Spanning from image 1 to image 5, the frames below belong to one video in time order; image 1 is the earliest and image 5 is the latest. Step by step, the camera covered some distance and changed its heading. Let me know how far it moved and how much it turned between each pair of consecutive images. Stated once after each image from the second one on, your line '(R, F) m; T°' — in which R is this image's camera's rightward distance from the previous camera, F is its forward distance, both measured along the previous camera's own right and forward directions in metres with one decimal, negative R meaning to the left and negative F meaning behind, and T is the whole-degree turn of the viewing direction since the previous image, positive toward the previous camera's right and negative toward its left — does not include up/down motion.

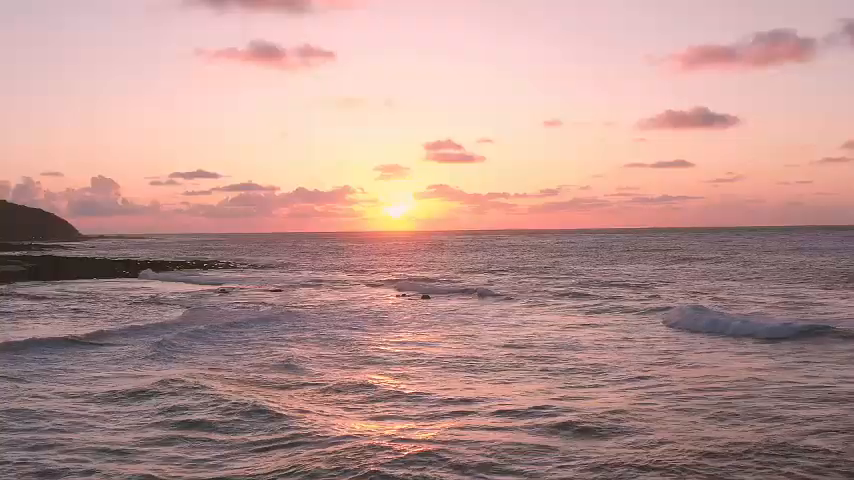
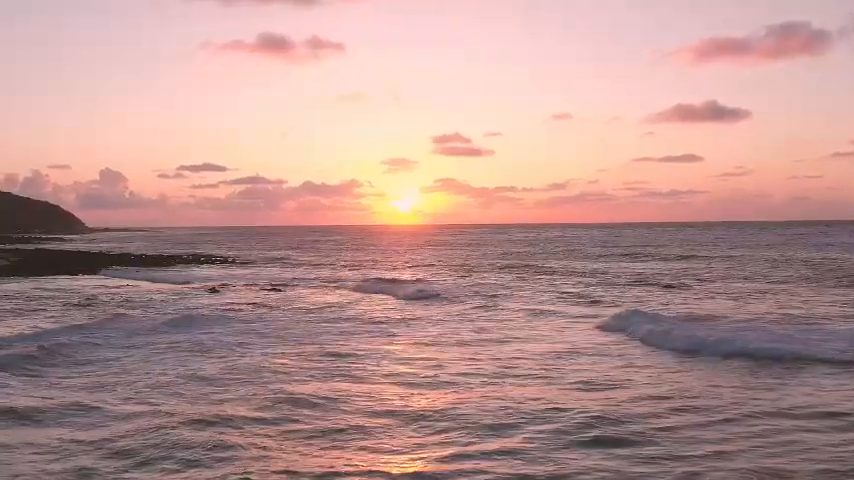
(+0.1, +0.3) m; -1°
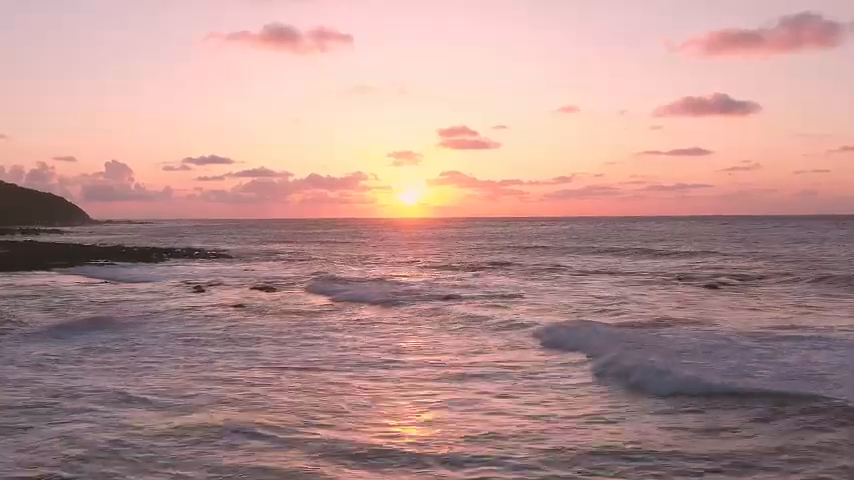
(-0.1, +1.0) m; 0°
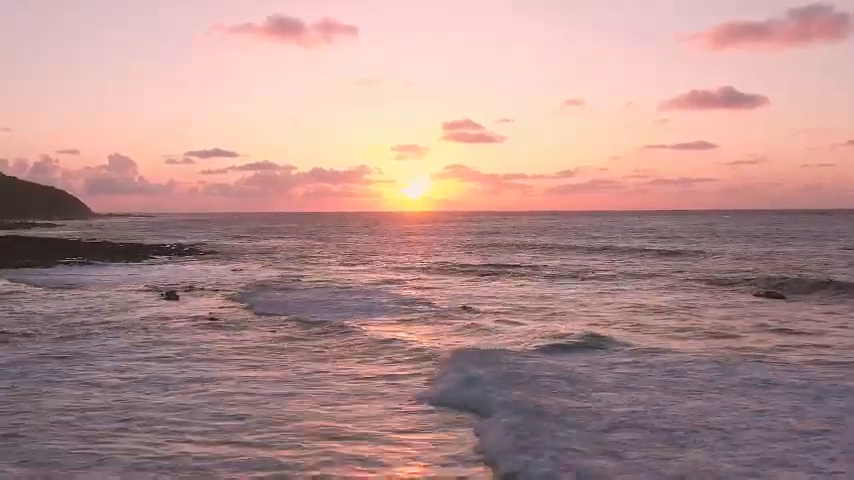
(0.0, +0.7) m; 0°
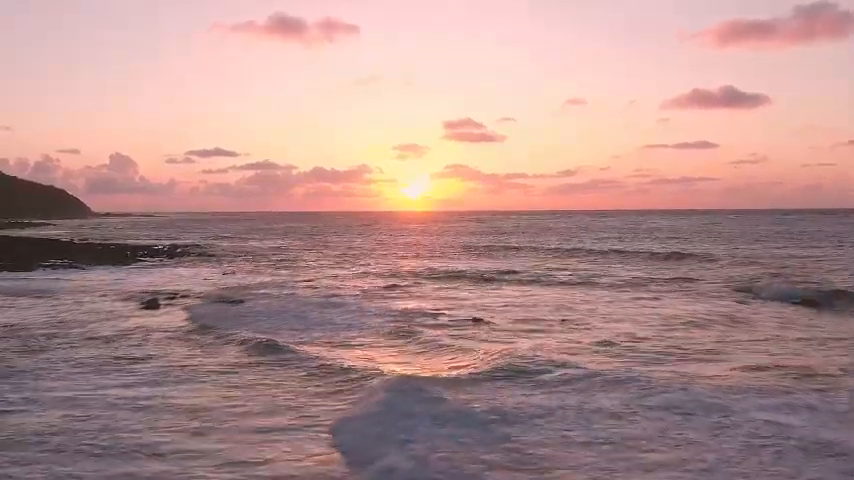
(-0.1, +0.3) m; 0°
